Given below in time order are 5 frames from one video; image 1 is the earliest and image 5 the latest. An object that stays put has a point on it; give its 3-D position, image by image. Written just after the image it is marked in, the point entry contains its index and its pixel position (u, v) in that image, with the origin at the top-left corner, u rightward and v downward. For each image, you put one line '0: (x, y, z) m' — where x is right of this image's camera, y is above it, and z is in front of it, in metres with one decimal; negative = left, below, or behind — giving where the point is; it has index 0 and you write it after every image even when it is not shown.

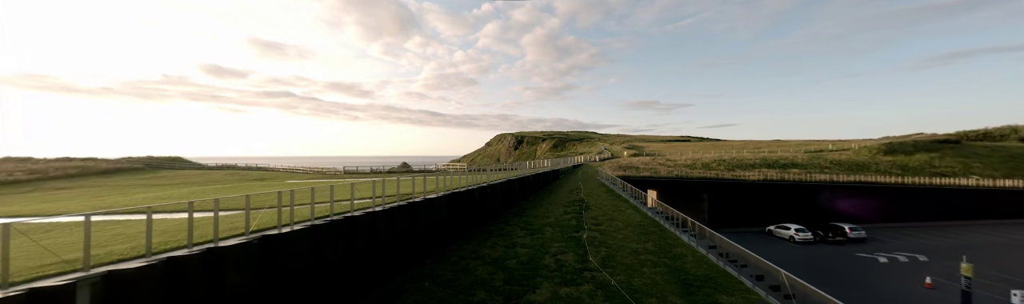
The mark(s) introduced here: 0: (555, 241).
0: (+1.9, -3.9, +15.3) m
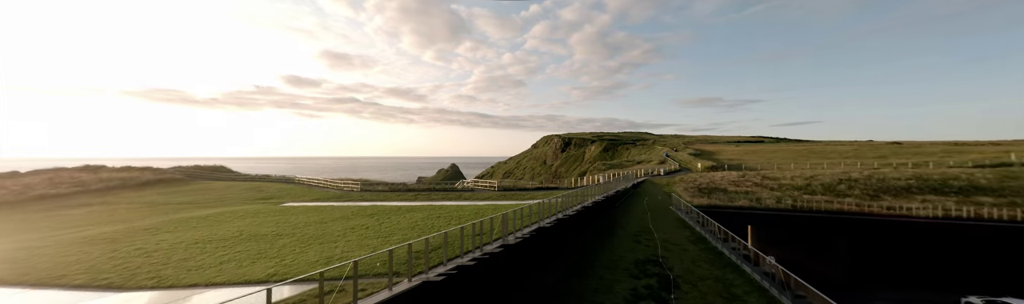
0: (+2.2, -5.3, +6.8) m
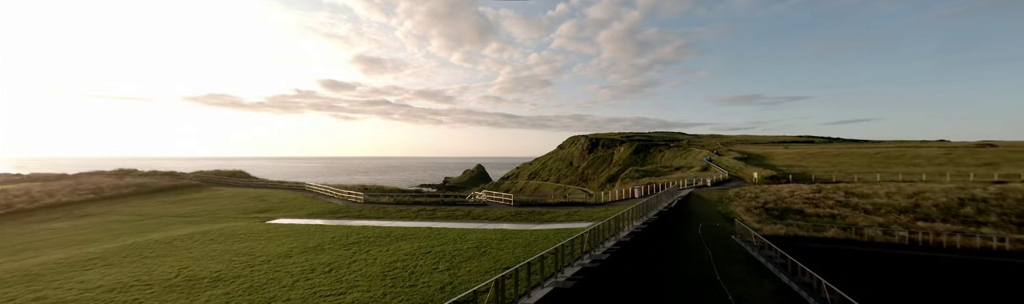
0: (+1.7, -6.0, +1.8) m
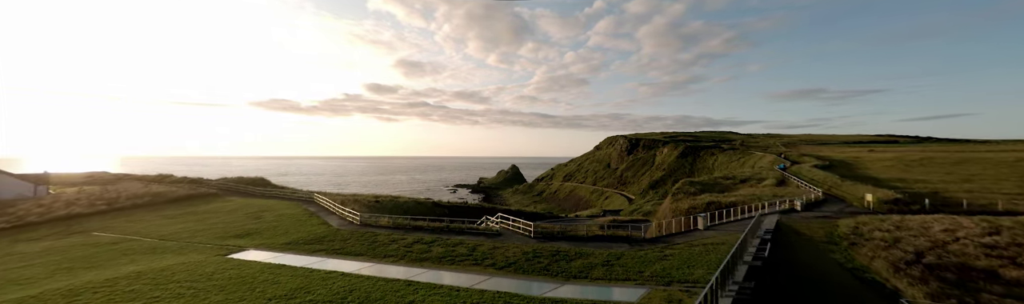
0: (+0.2, -7.1, -5.0) m
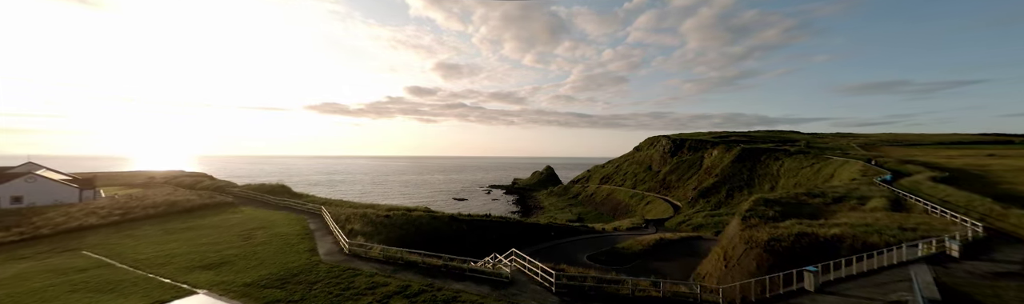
0: (-2.0, -8.1, -11.3) m
